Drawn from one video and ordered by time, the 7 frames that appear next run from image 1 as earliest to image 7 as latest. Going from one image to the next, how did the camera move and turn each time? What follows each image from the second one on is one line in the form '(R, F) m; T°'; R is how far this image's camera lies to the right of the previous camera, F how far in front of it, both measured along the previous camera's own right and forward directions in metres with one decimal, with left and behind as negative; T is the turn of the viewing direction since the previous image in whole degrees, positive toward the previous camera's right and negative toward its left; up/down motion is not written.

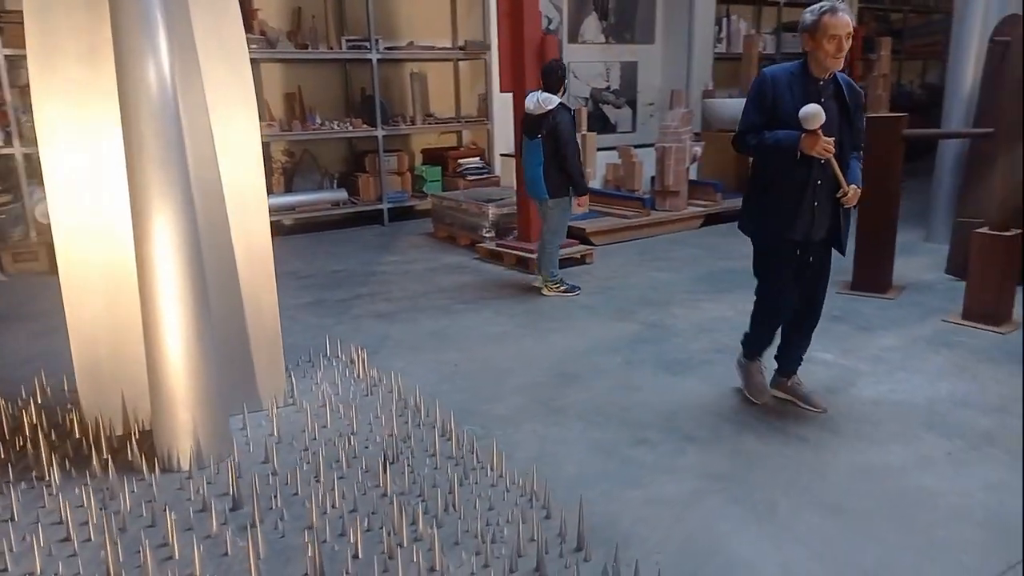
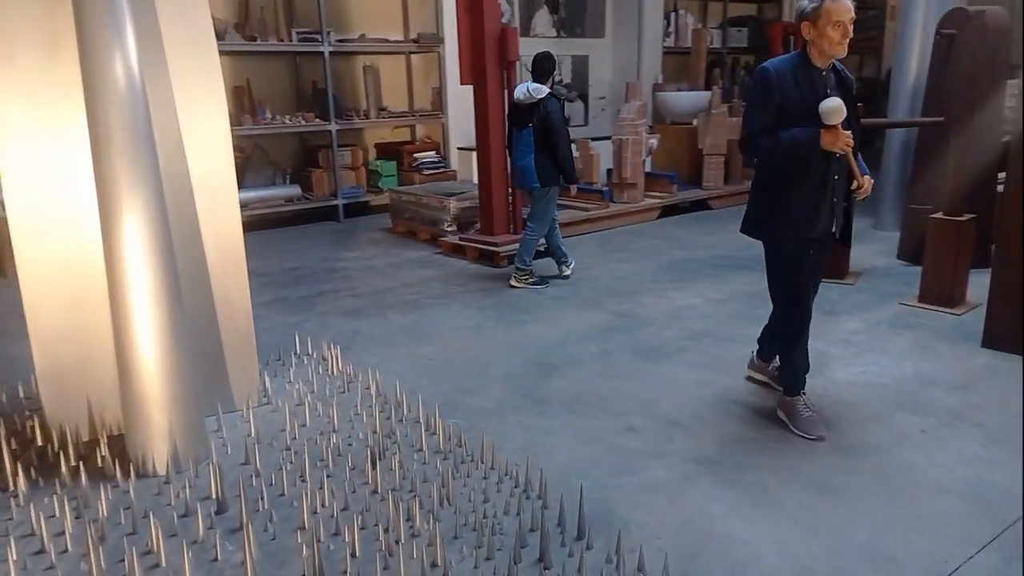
(-0.1, 0.0) m; +4°
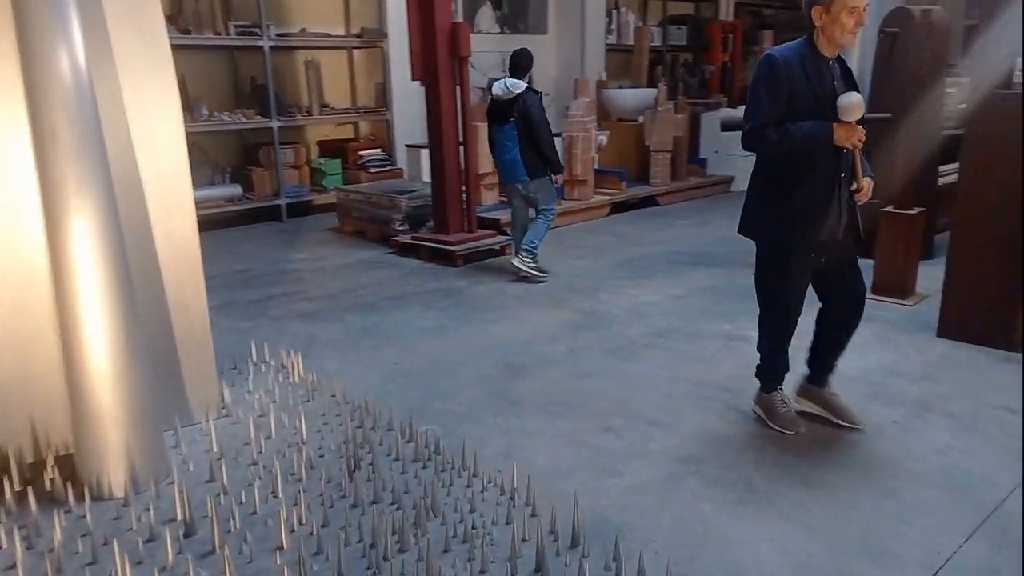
(-0.1, +0.1) m; +5°
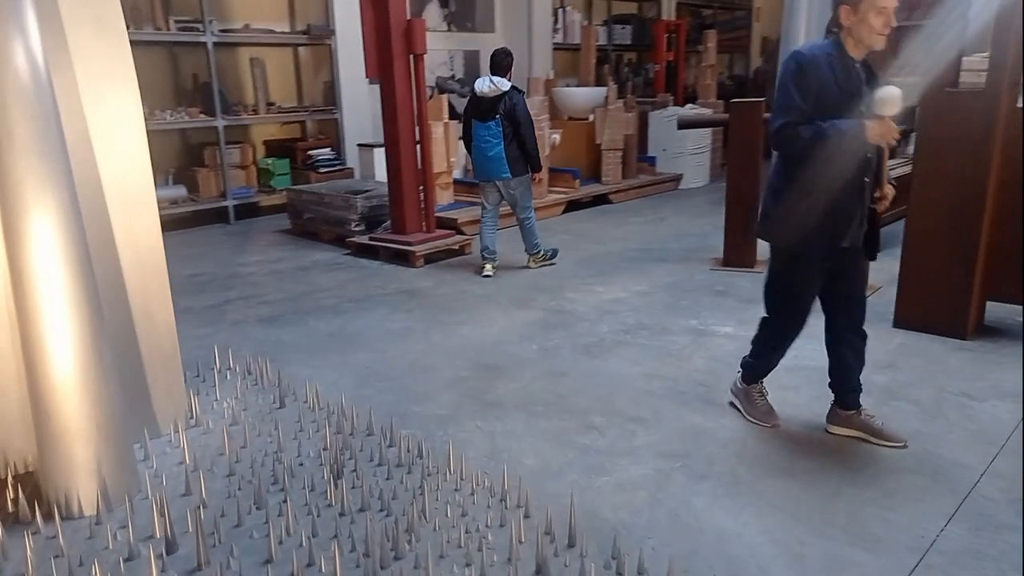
(-0.1, 0.0) m; +4°
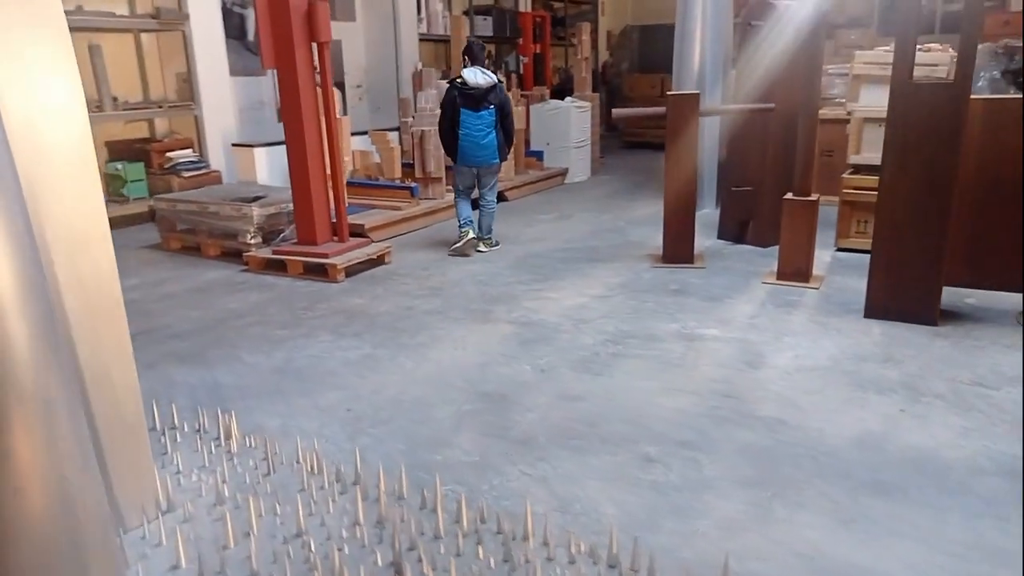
(-0.6, +0.4) m; +13°
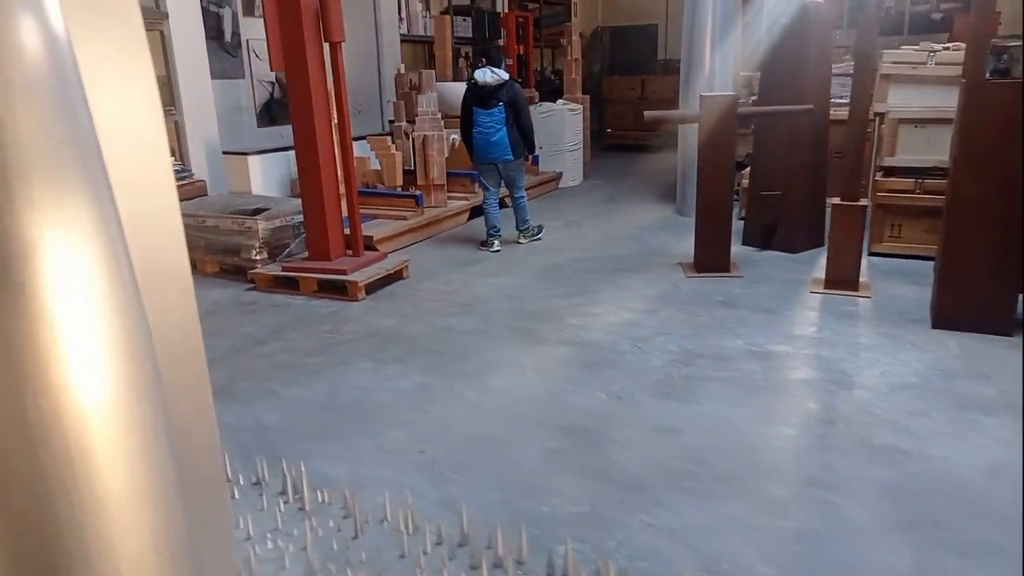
(-0.5, +0.3) m; +4°
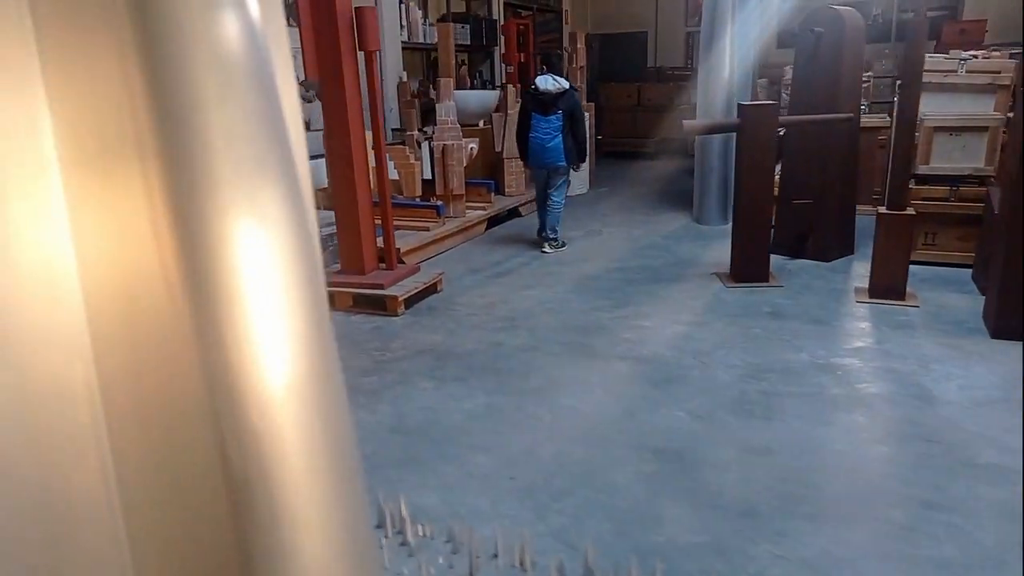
(-0.4, +0.1) m; +2°
